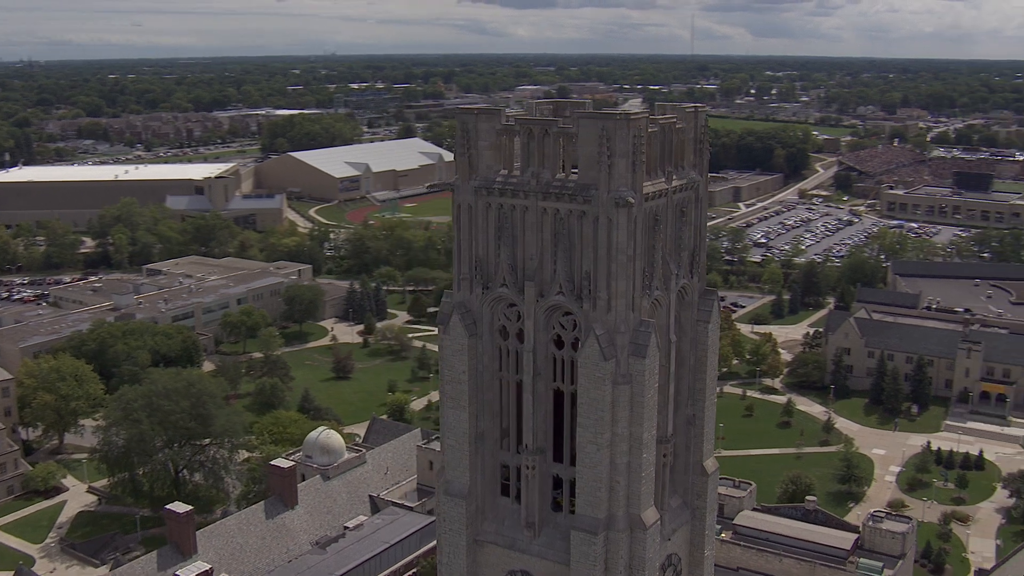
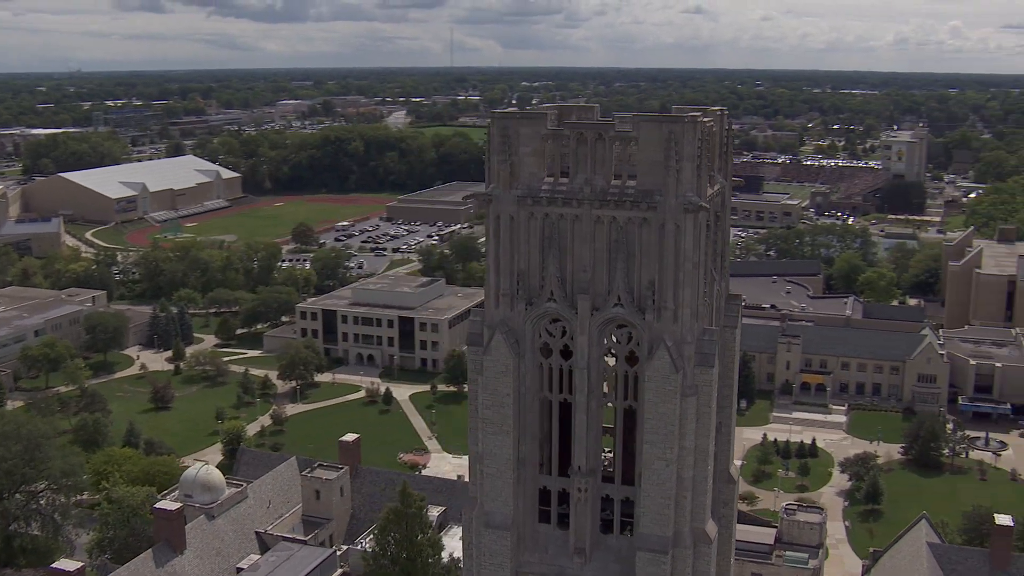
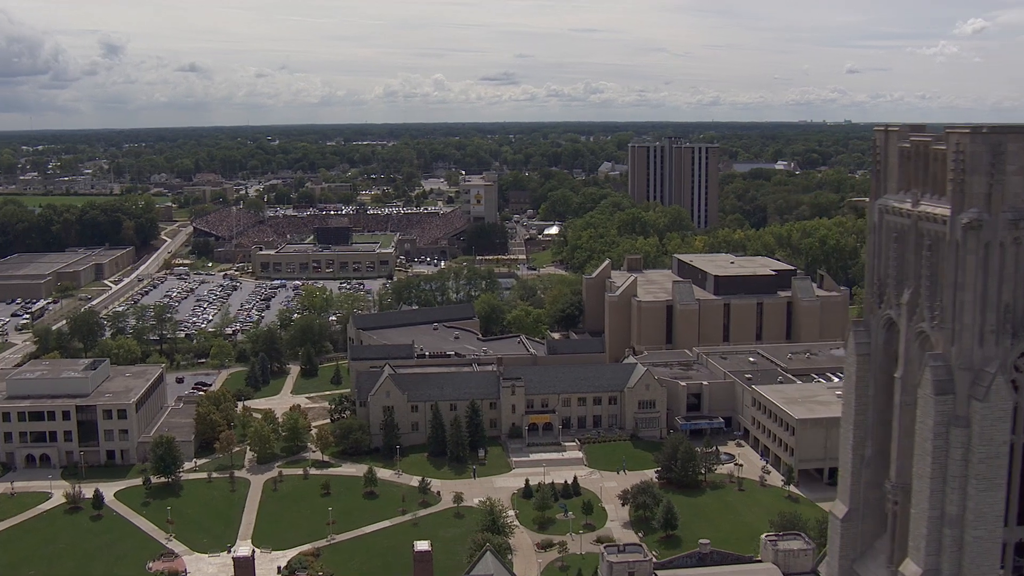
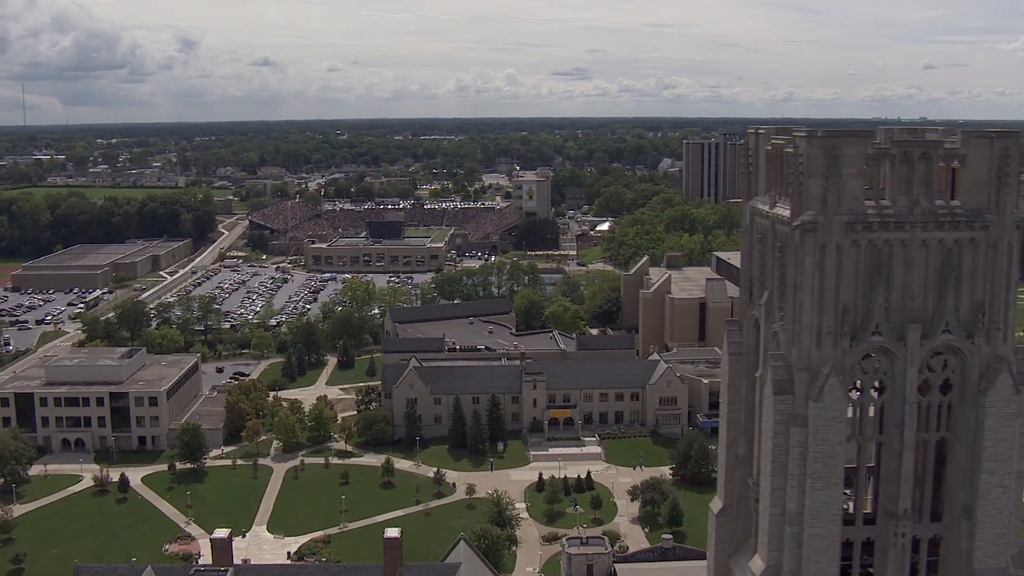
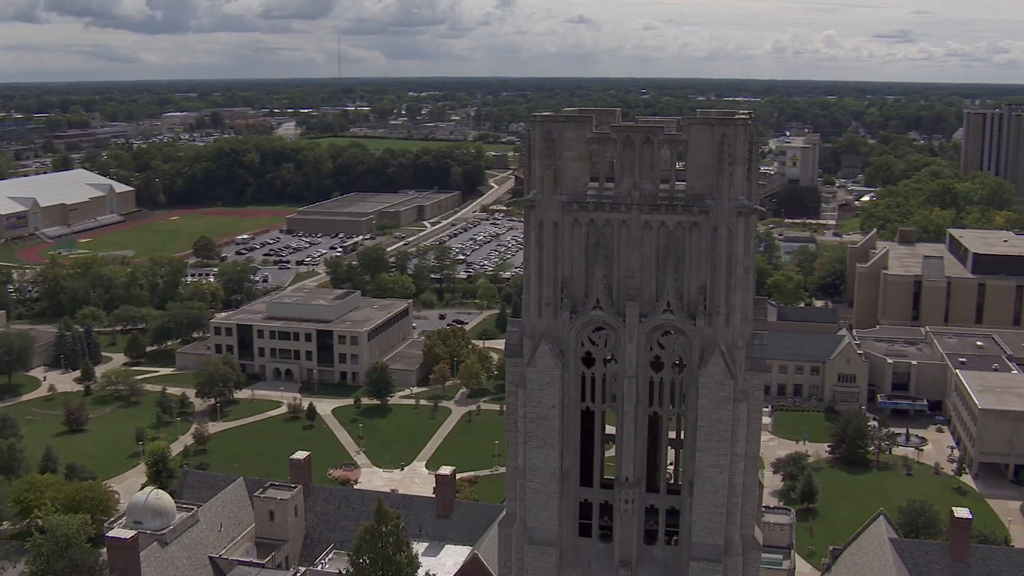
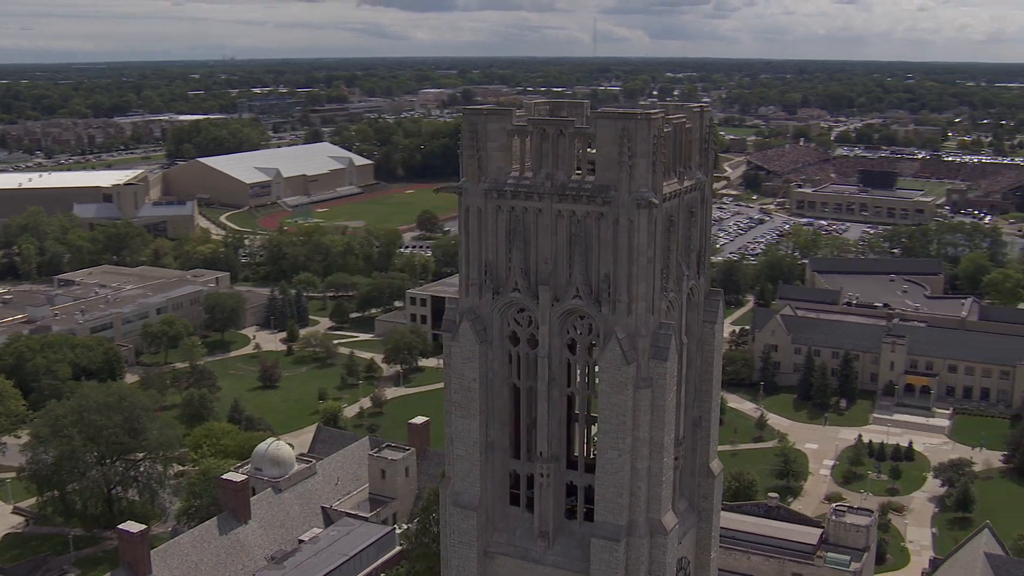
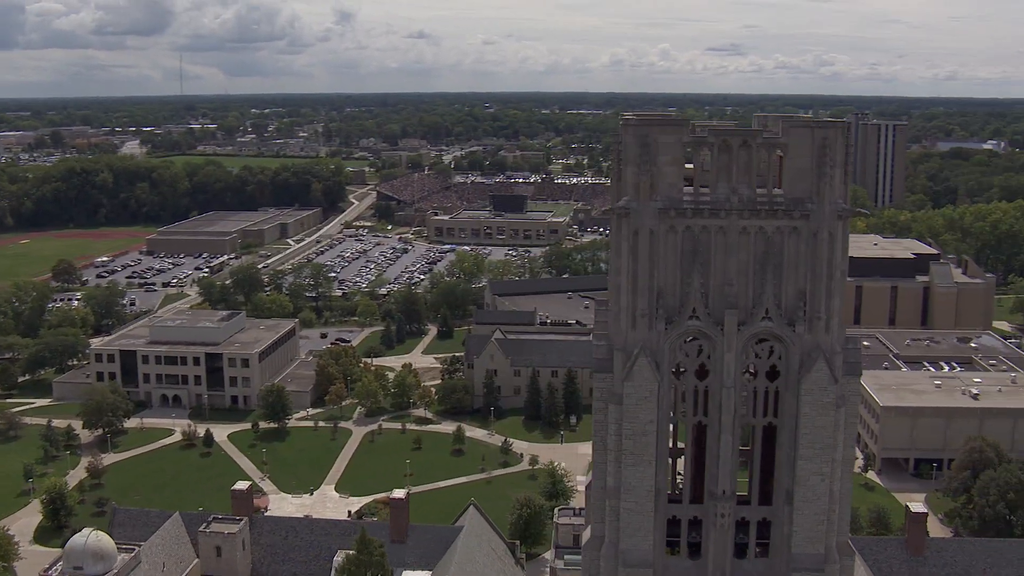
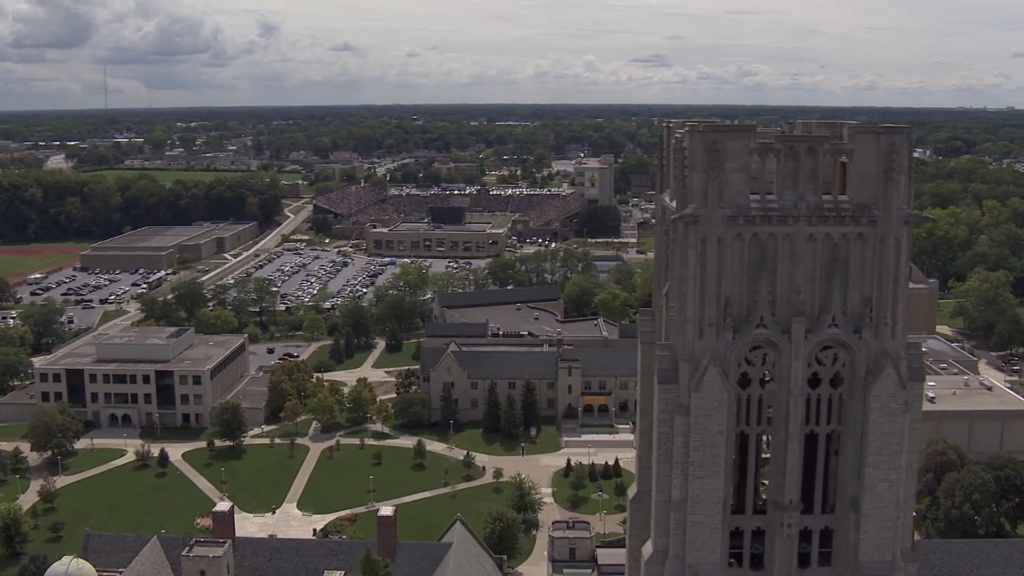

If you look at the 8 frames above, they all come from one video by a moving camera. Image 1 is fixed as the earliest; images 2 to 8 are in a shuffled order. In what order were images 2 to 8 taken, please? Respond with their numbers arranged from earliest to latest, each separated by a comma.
6, 2, 5, 7, 8, 4, 3
